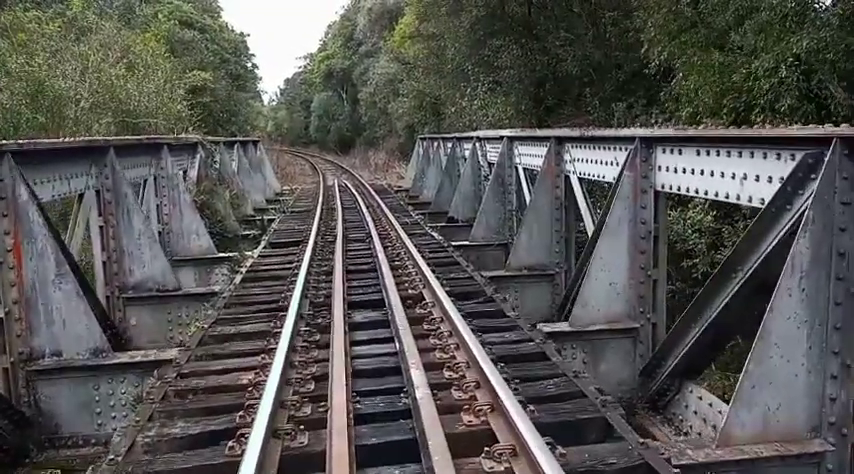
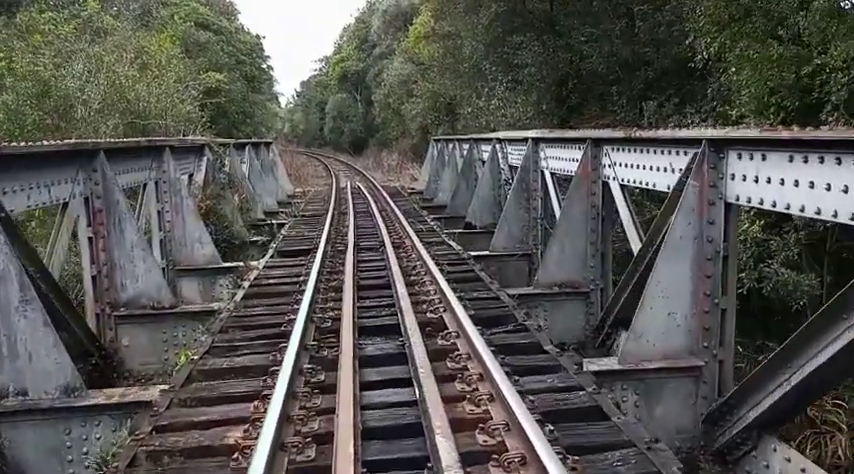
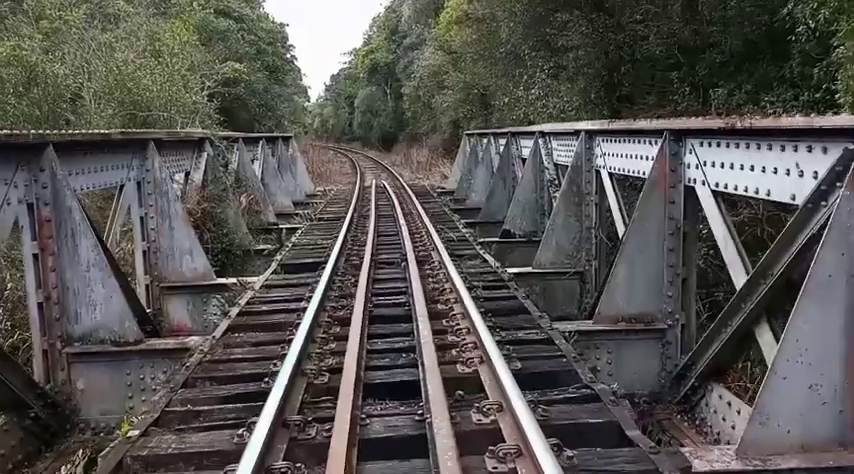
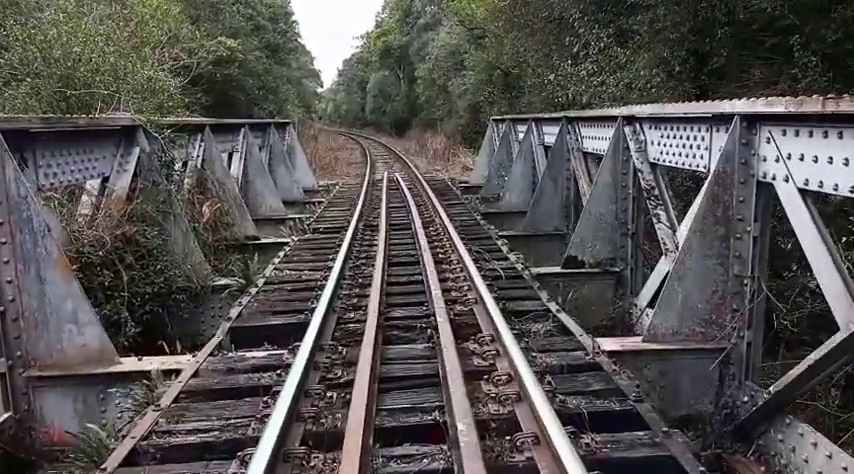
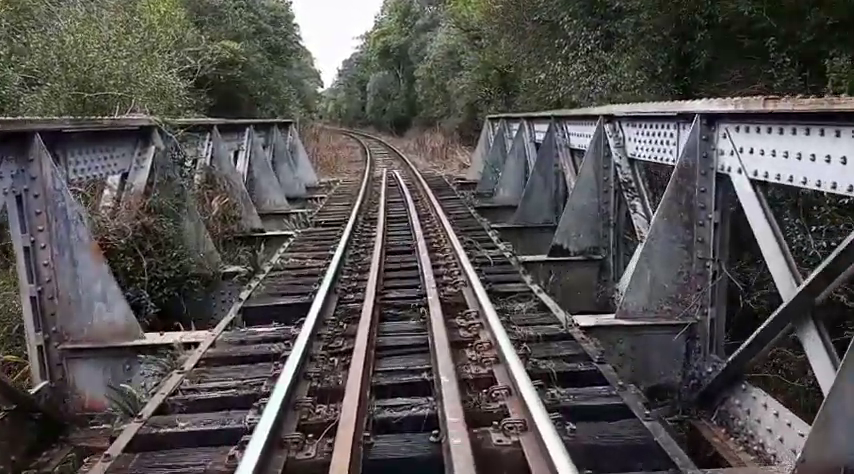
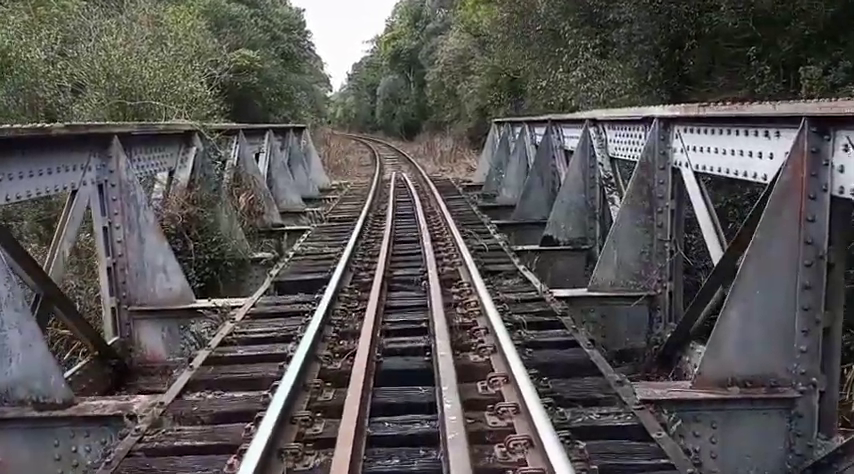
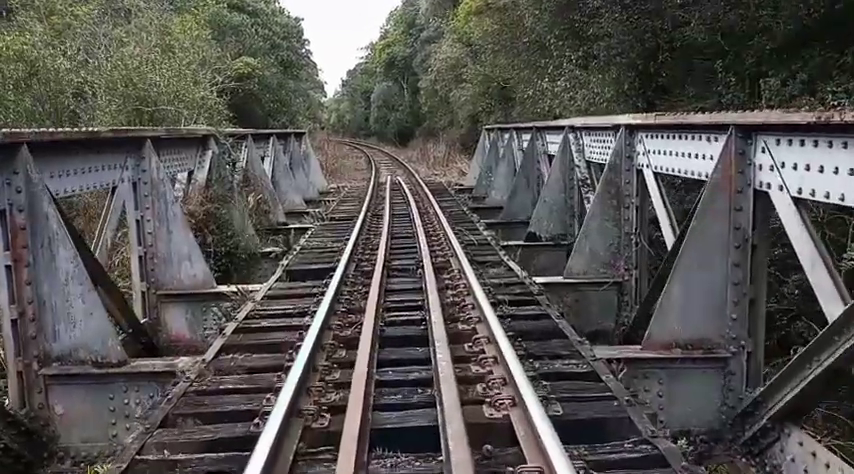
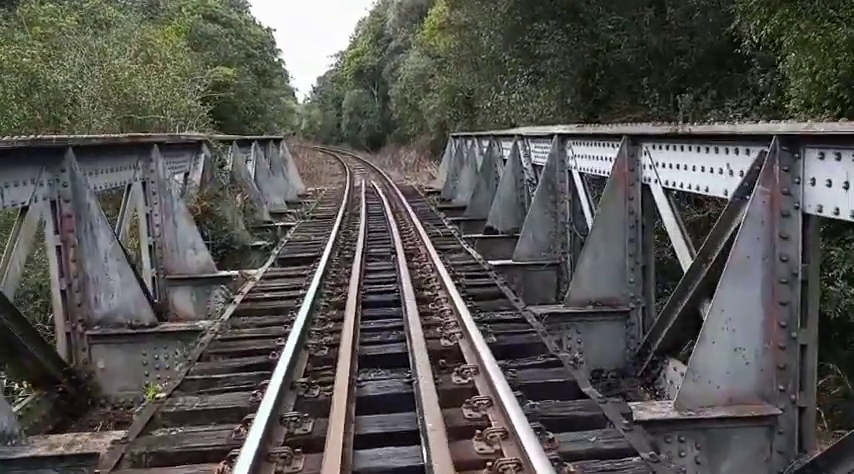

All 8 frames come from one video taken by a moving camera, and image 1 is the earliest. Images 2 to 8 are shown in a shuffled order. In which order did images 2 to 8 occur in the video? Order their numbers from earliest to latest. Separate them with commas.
2, 8, 3, 7, 6, 5, 4
